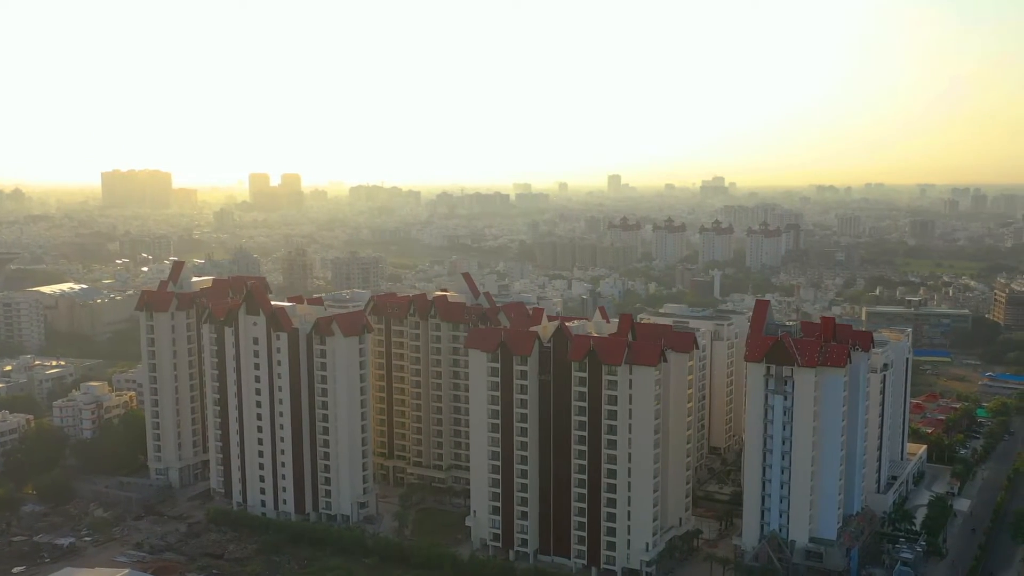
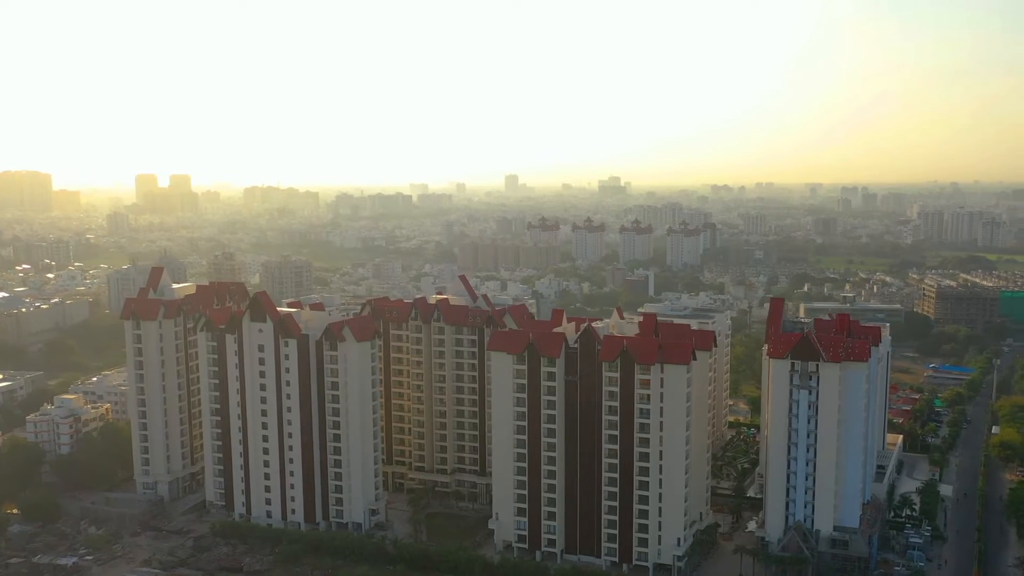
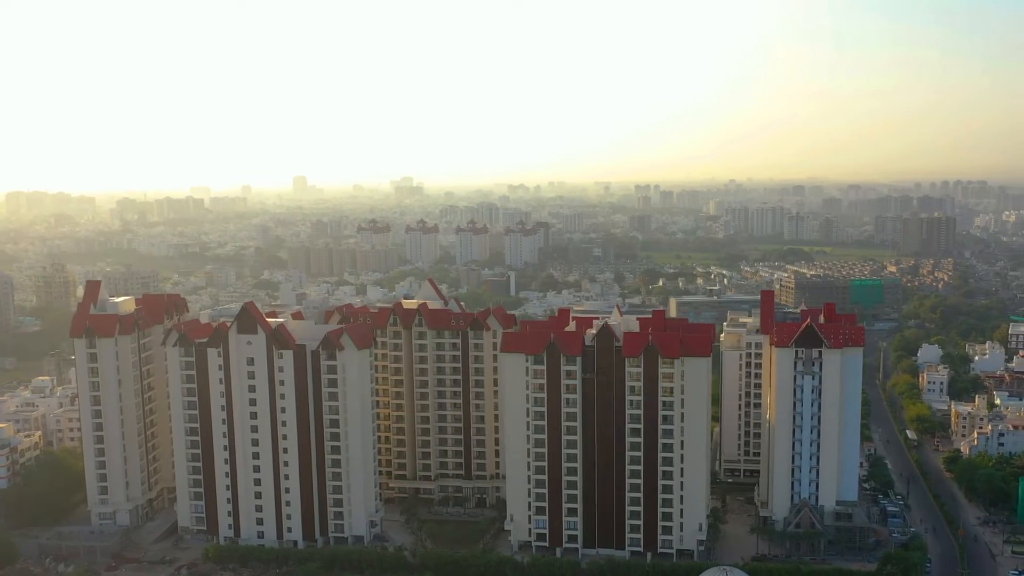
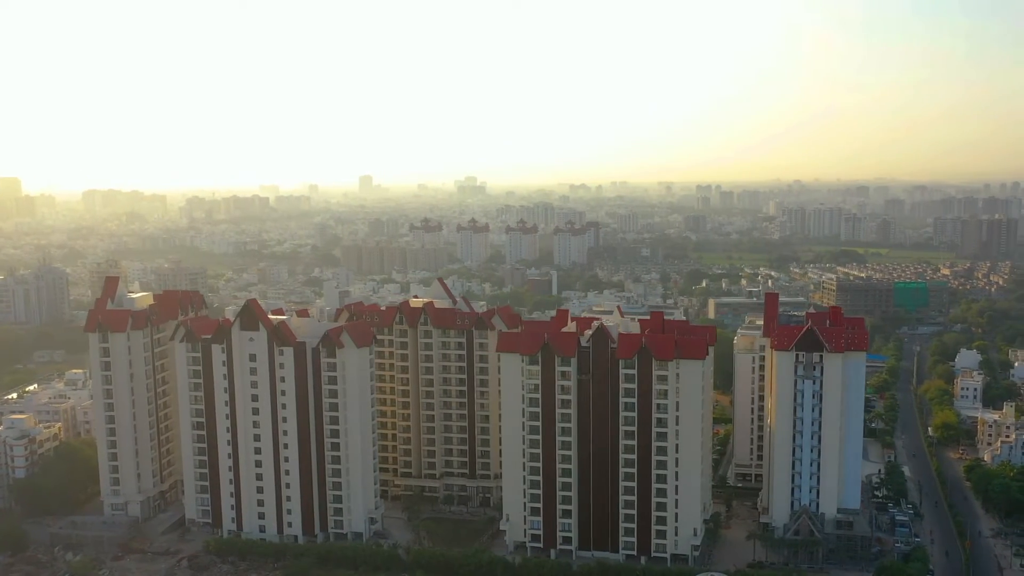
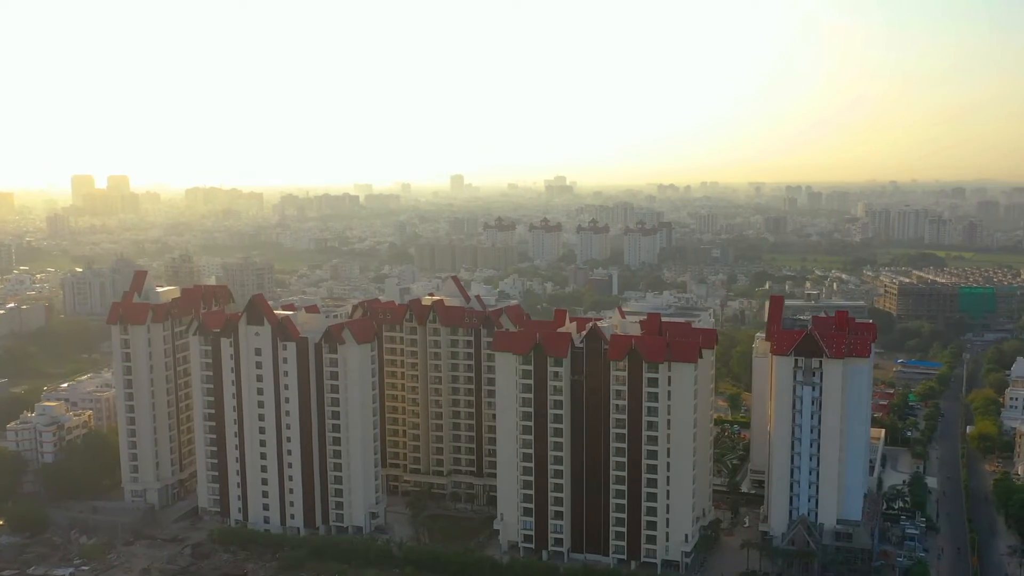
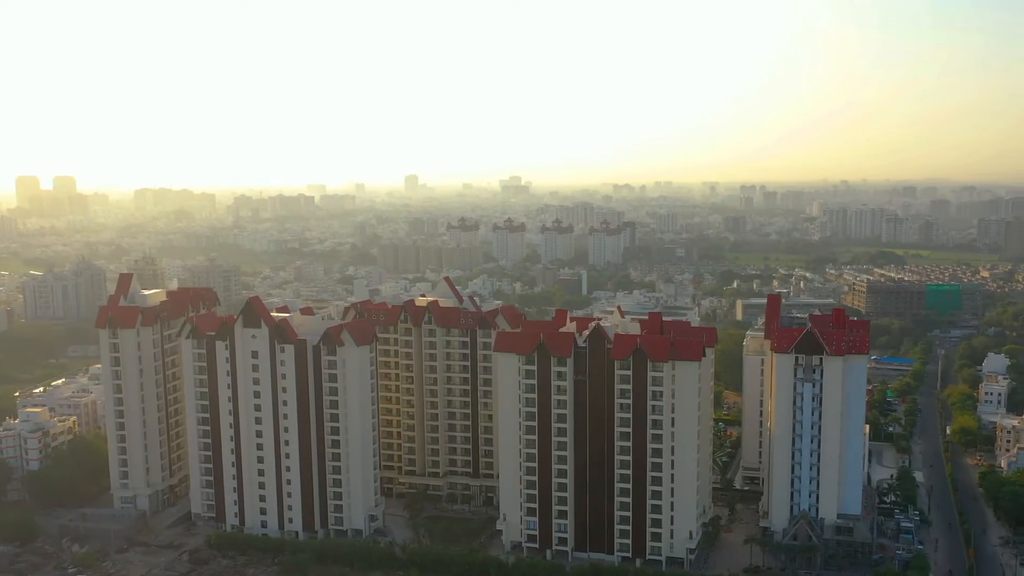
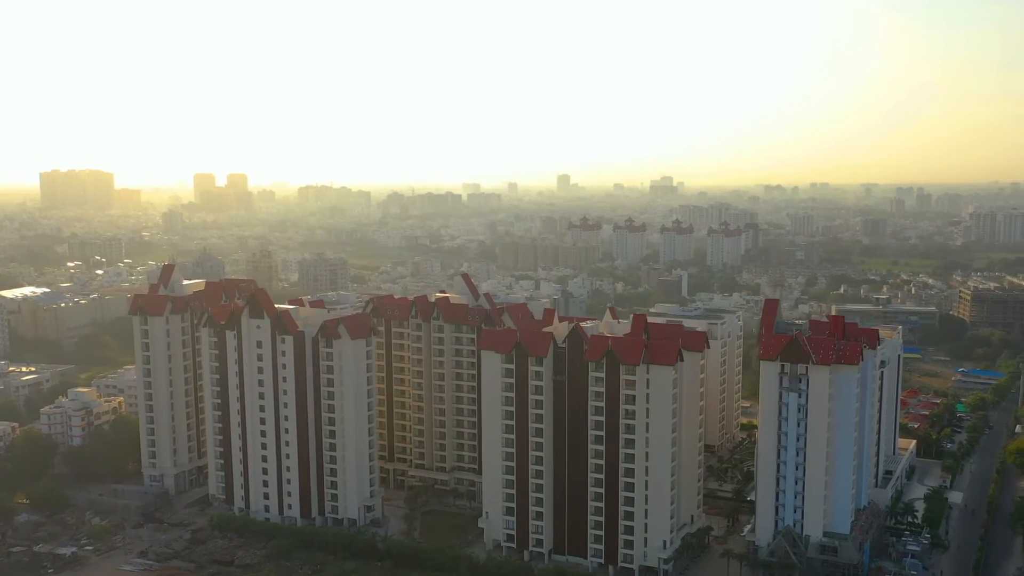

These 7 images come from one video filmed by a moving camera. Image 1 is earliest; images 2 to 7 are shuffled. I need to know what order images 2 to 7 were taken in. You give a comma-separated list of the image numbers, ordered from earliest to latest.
7, 2, 5, 6, 4, 3
